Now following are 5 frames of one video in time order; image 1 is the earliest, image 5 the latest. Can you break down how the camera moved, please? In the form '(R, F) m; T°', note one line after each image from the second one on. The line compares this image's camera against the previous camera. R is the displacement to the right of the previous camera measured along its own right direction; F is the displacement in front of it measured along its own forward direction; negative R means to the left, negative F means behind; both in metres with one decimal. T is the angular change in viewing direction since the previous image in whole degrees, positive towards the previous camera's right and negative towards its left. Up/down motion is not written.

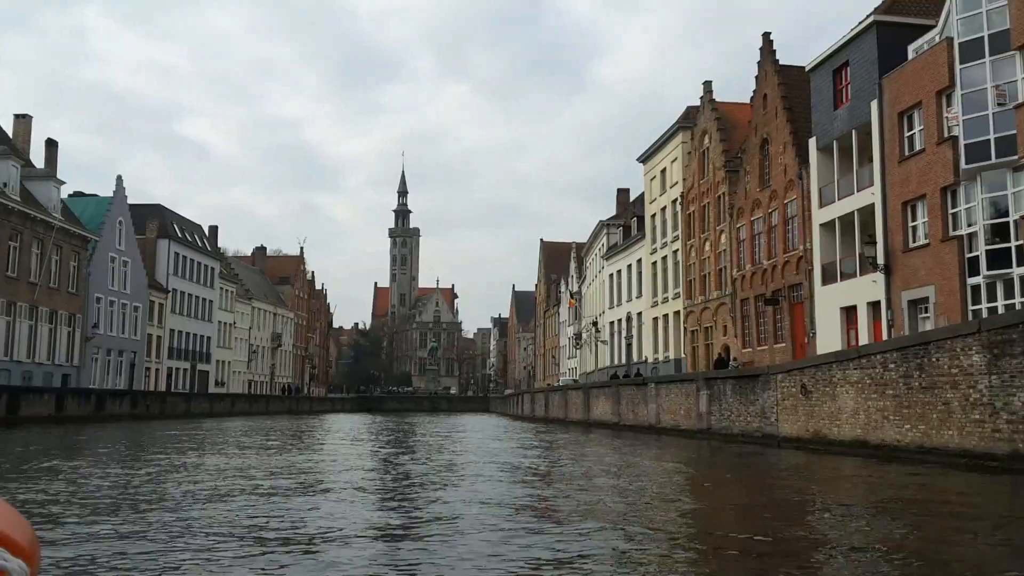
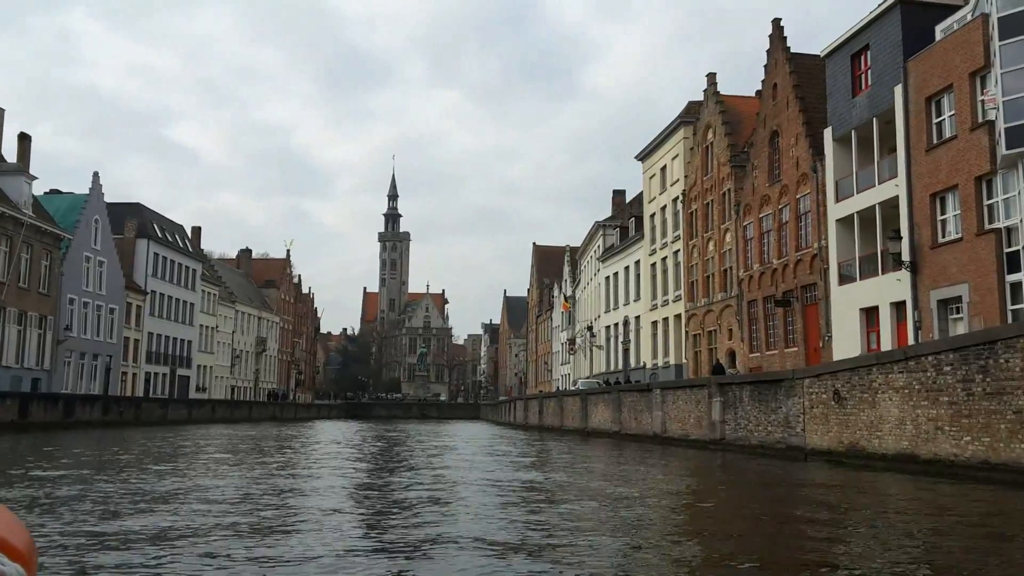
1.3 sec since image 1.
(-0.1, +2.4) m; +1°
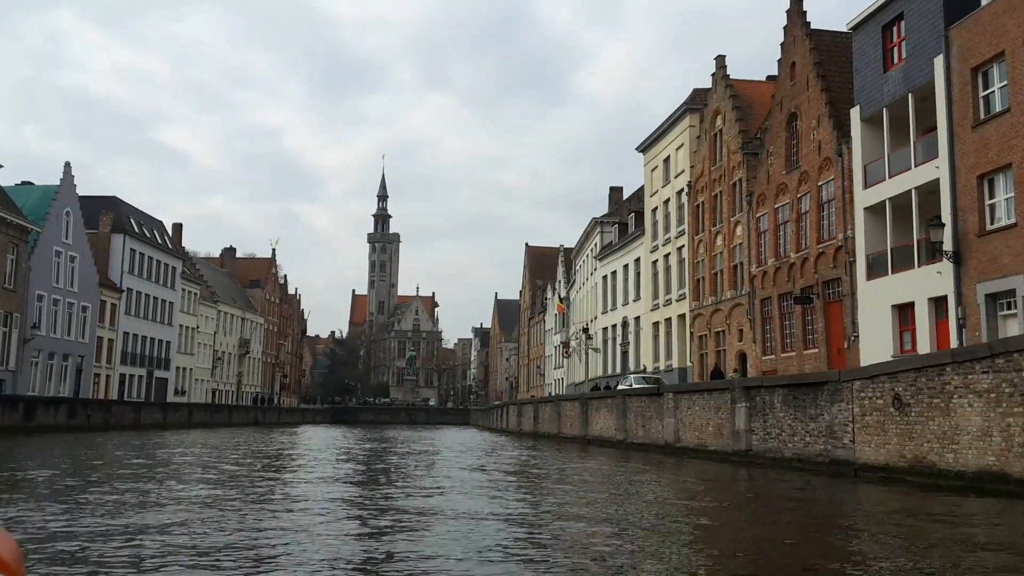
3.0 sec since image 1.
(-0.1, +2.9) m; +1°
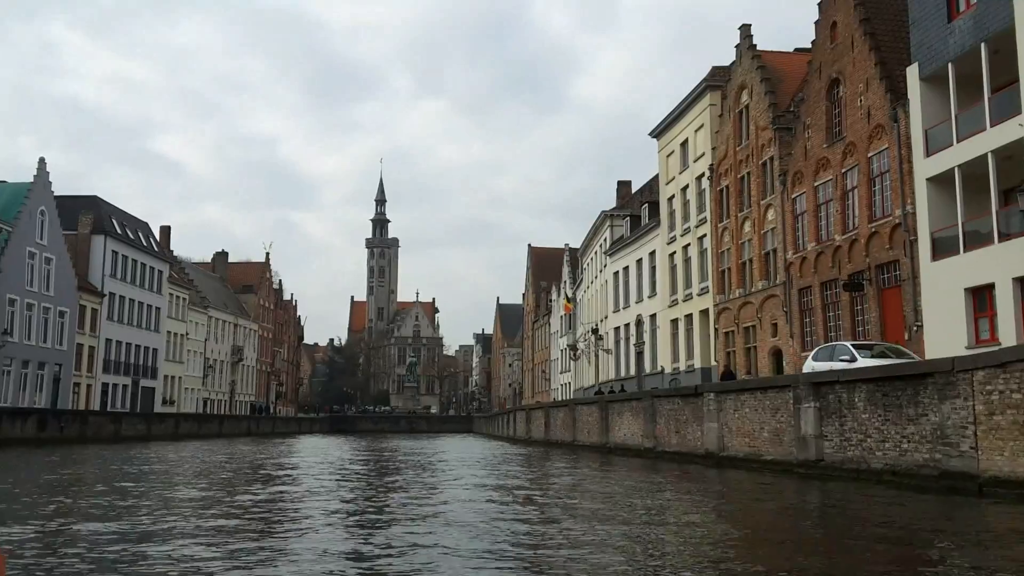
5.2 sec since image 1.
(-0.3, +3.7) m; 0°
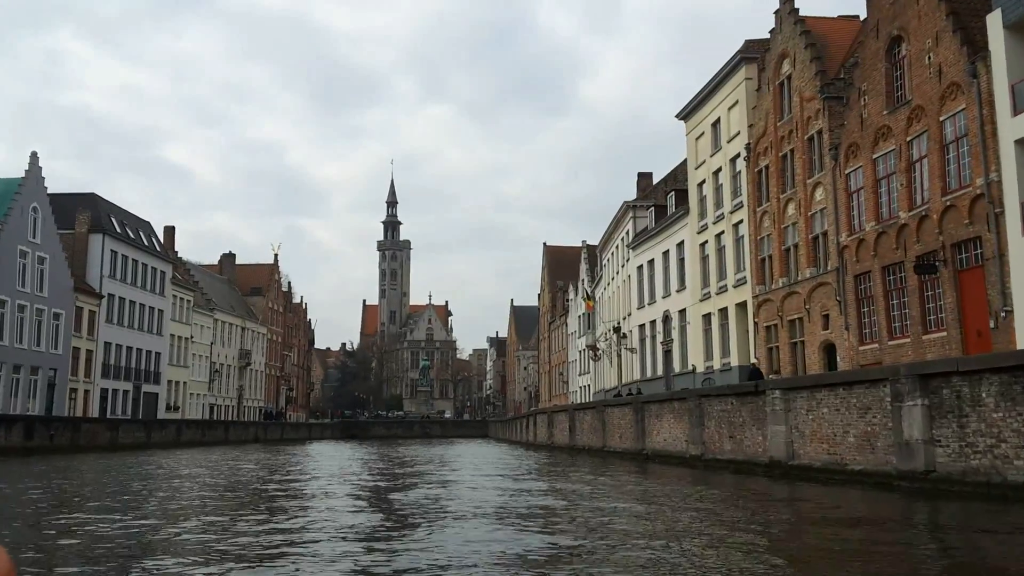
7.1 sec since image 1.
(-0.3, +3.2) m; -1°
